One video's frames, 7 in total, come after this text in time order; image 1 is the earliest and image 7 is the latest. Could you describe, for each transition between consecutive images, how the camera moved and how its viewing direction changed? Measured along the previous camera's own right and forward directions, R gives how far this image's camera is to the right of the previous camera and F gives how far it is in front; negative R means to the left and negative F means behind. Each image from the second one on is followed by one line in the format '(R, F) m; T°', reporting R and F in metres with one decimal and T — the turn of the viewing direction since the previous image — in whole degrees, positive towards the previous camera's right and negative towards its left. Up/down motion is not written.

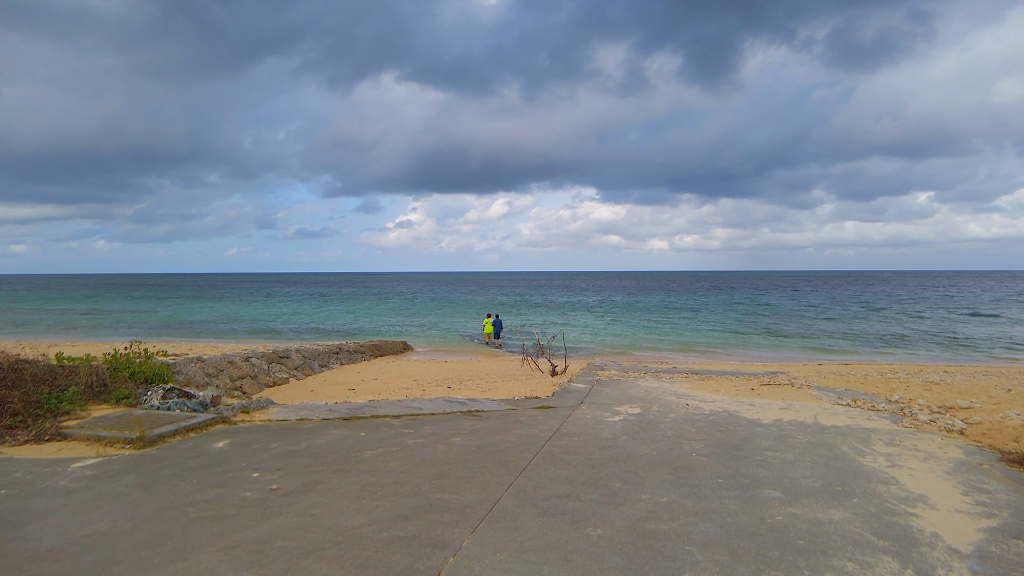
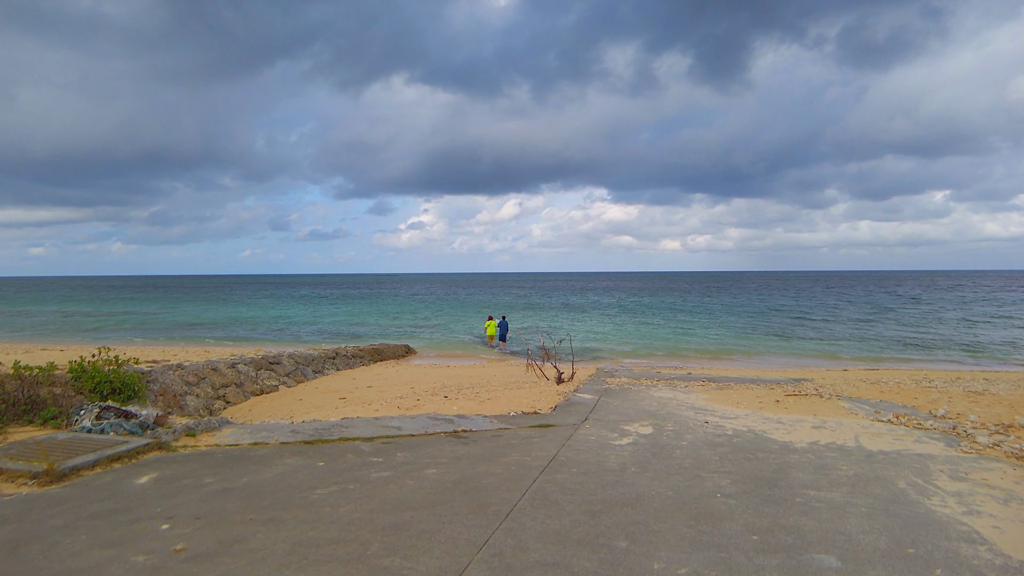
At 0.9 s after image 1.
(+0.2, +0.7) m; -1°
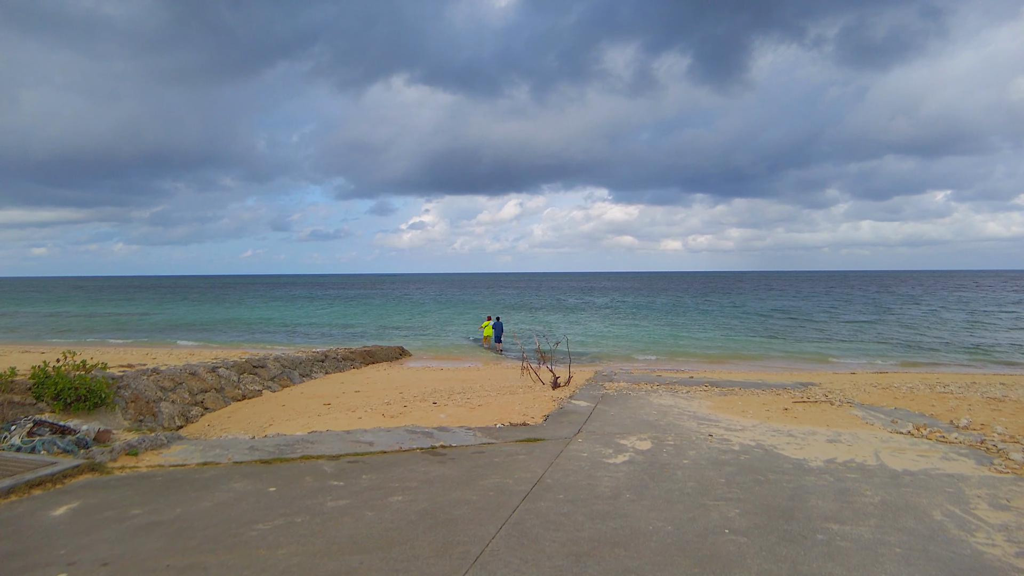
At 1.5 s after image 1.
(+0.2, +0.5) m; 0°
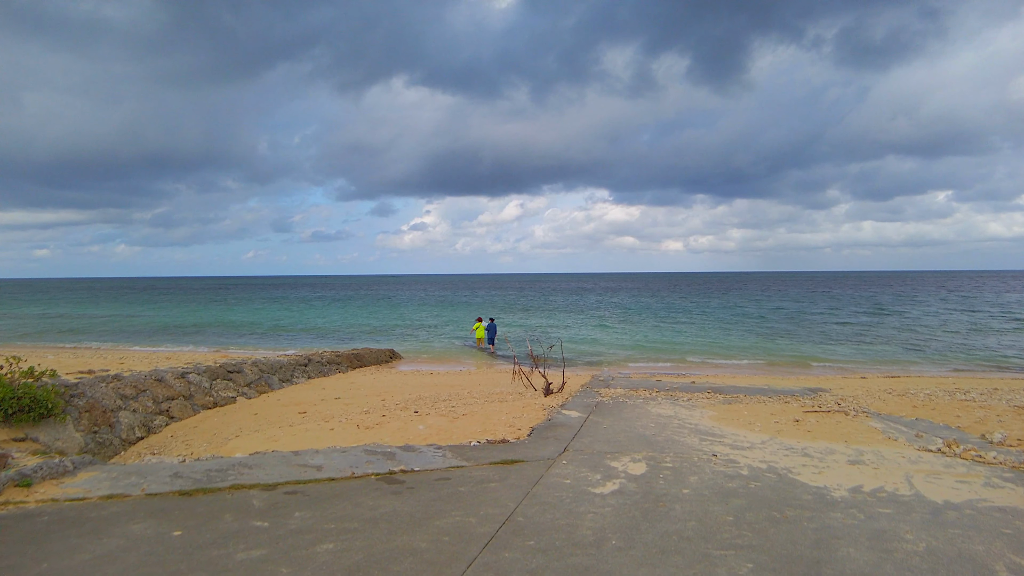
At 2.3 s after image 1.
(+0.2, +0.6) m; 0°
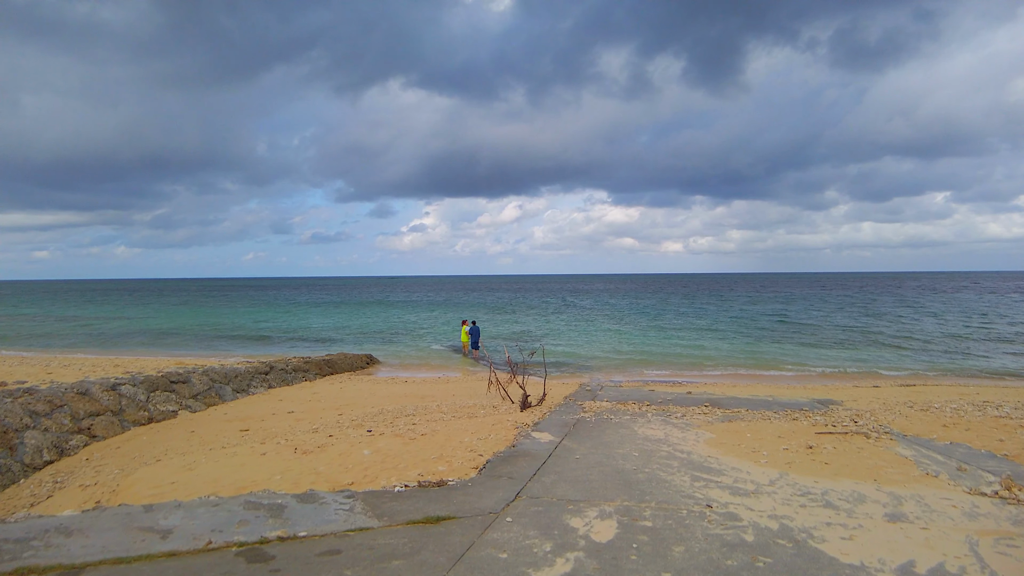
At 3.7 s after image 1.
(+0.4, +1.0) m; 0°
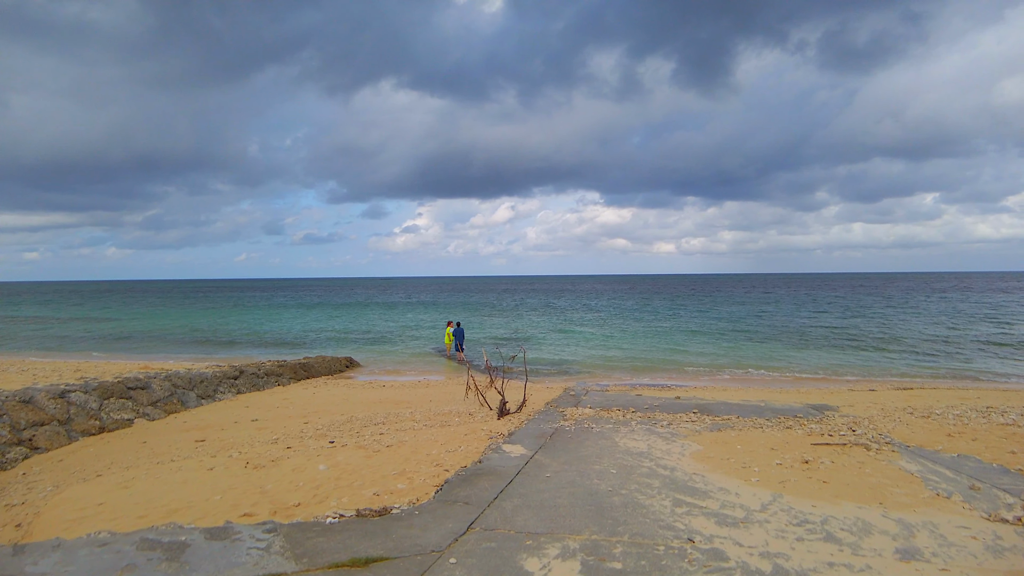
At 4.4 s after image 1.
(+0.2, +0.5) m; +1°
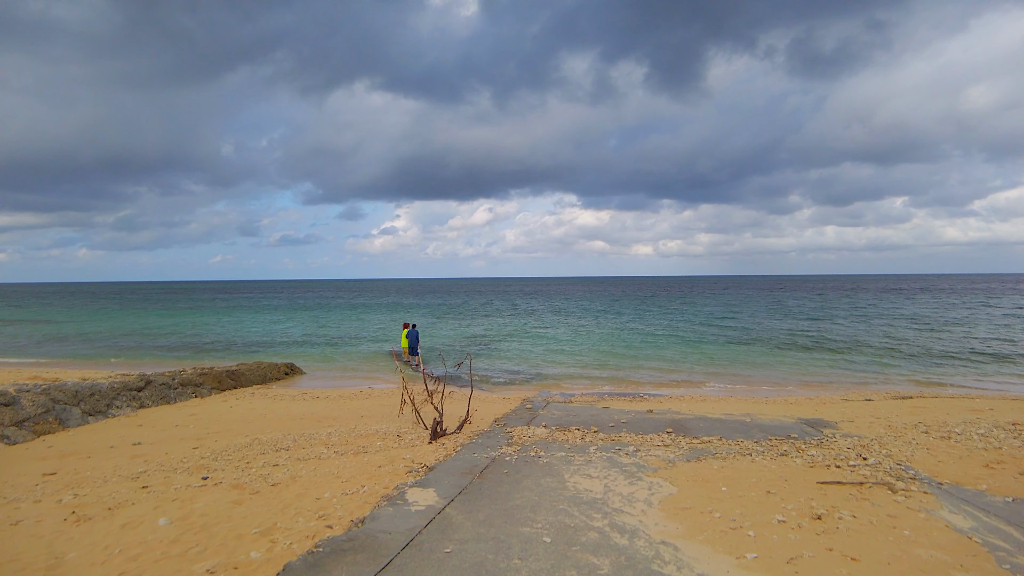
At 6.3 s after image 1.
(+0.5, +1.3) m; +2°
